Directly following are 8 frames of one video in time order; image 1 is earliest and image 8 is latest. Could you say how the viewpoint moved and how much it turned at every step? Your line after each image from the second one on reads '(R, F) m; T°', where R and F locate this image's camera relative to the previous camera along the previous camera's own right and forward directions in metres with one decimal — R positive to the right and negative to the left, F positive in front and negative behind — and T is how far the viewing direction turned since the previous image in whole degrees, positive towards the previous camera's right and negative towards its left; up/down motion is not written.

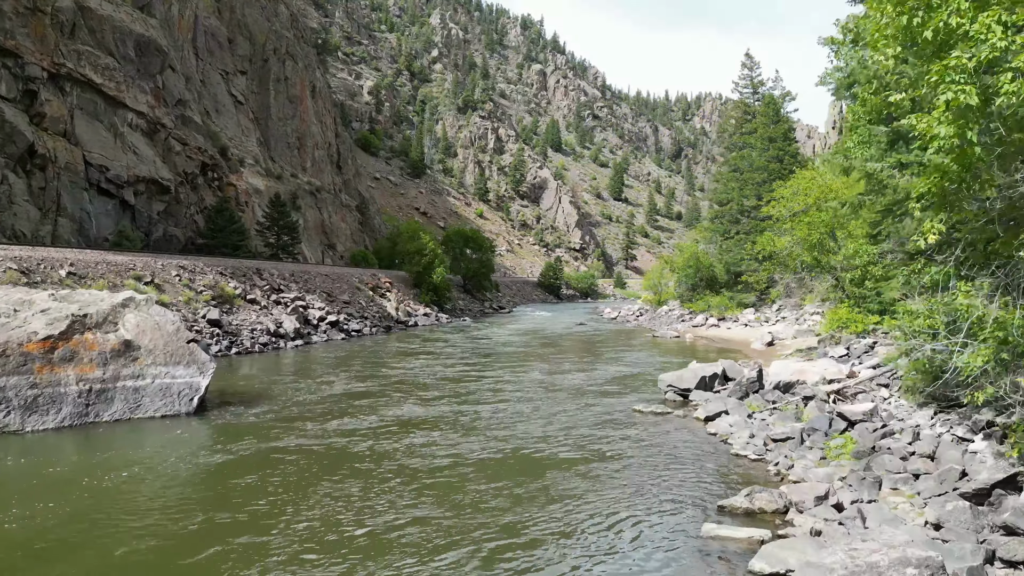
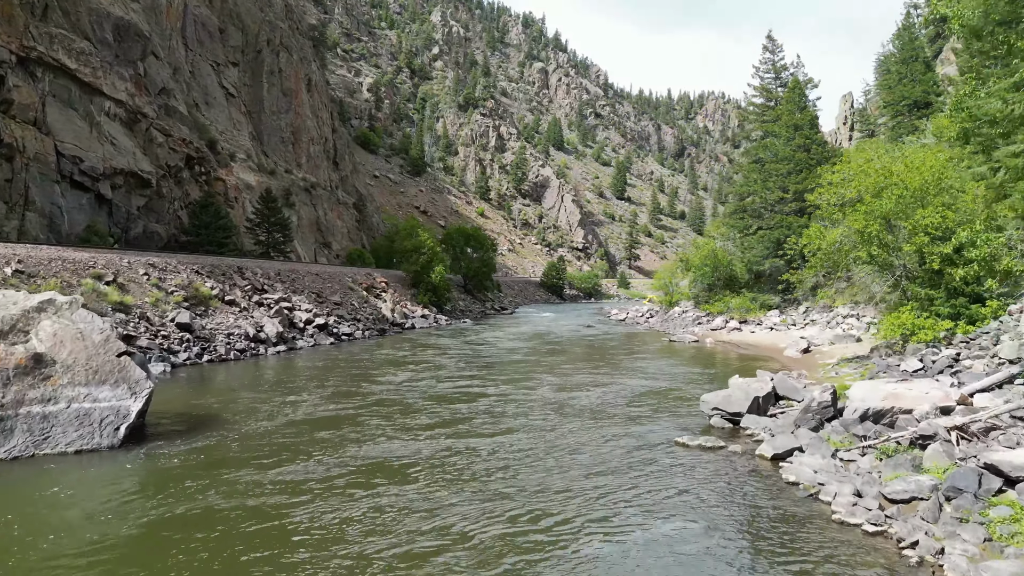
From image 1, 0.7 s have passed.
(-0.1, +2.9) m; 0°
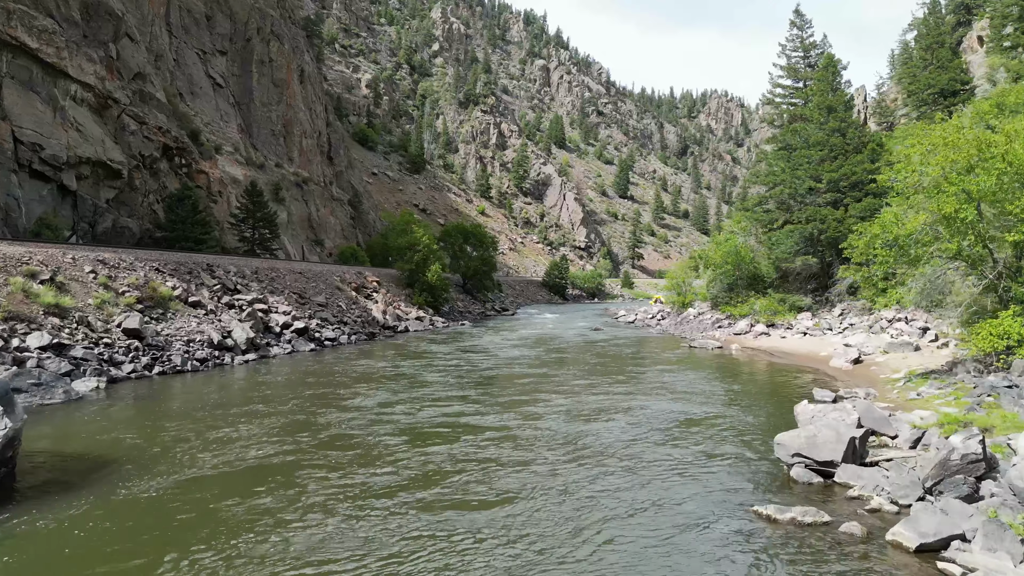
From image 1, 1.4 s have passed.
(0.0, +3.5) m; 0°
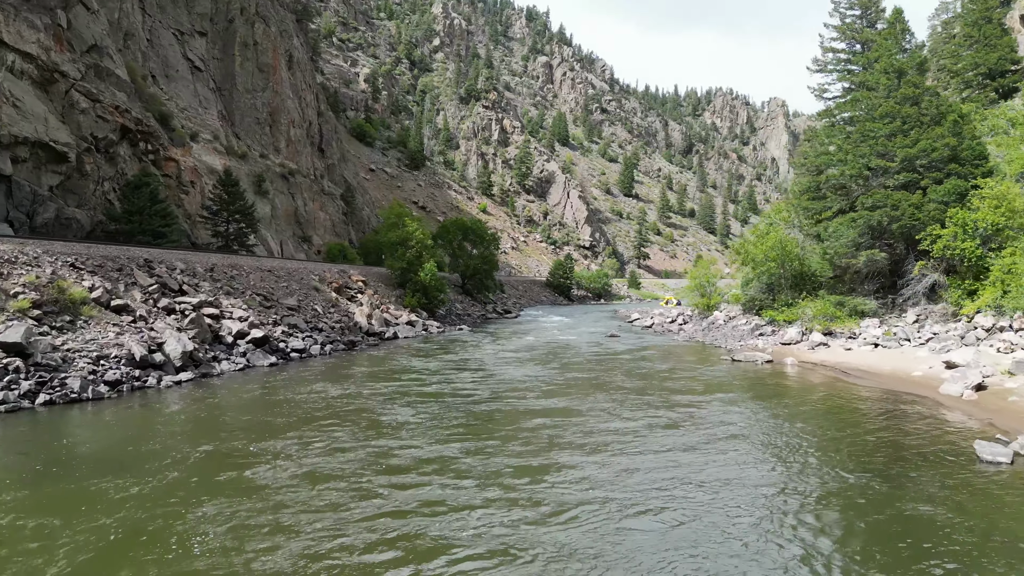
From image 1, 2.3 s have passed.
(-0.1, +5.3) m; 0°
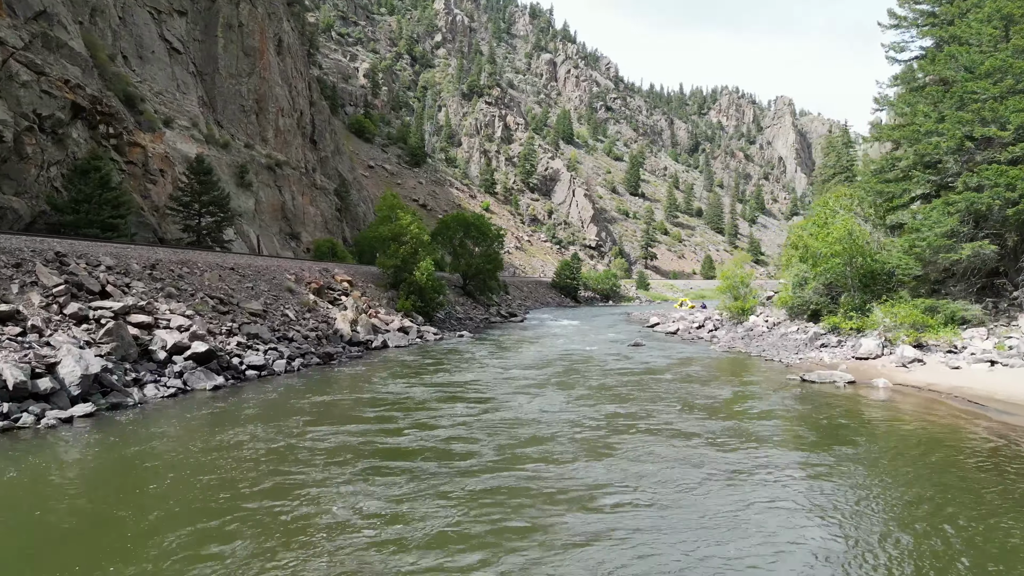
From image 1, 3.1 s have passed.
(-0.2, +5.2) m; 0°
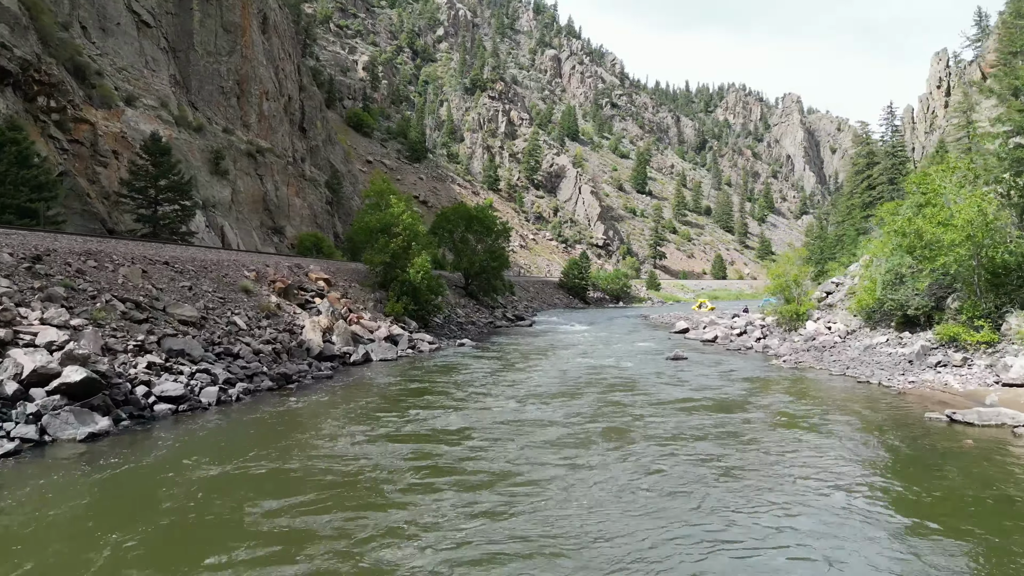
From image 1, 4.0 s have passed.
(-0.3, +6.0) m; 0°
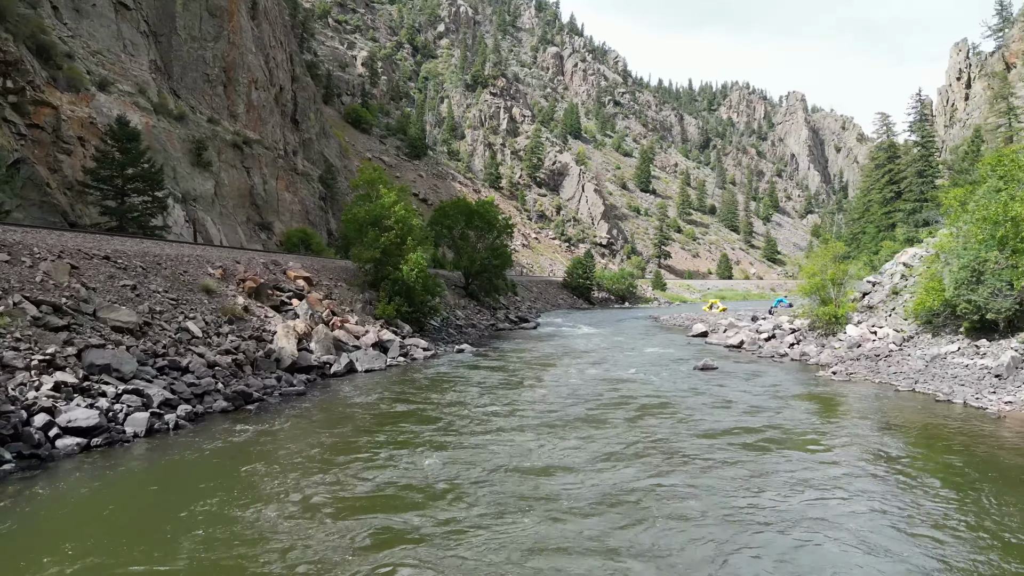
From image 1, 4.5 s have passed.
(-0.1, +3.3) m; 0°
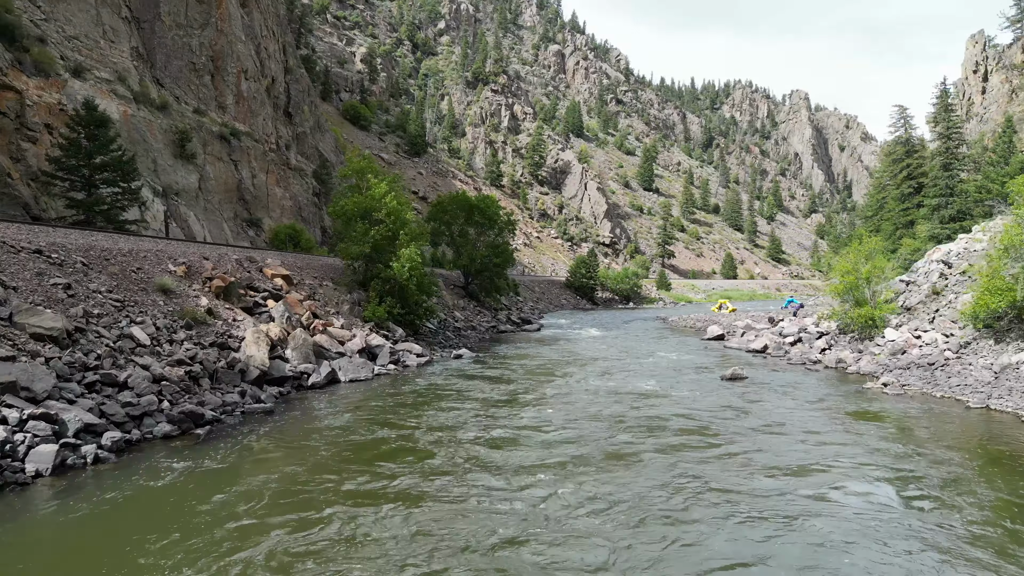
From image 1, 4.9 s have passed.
(-0.1, +2.6) m; 0°
